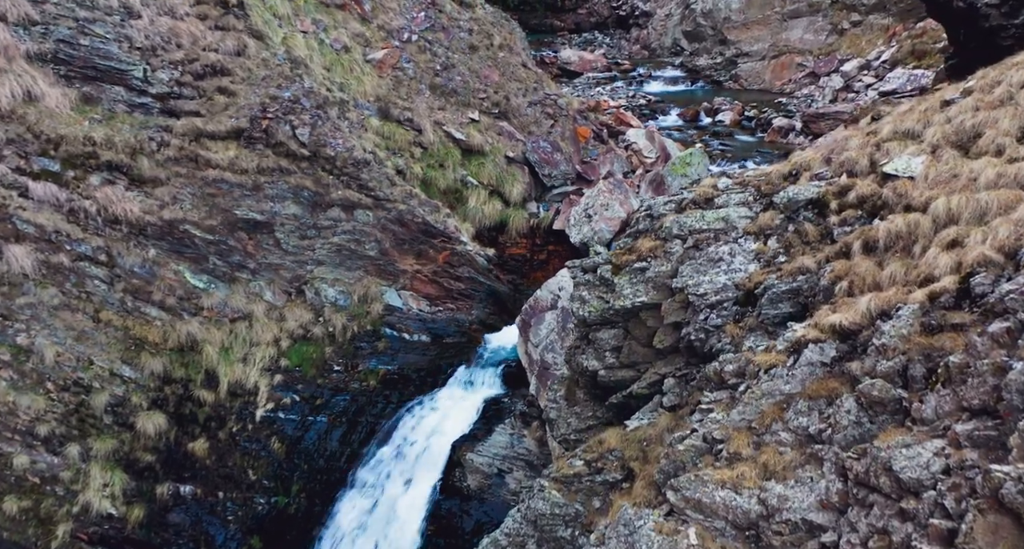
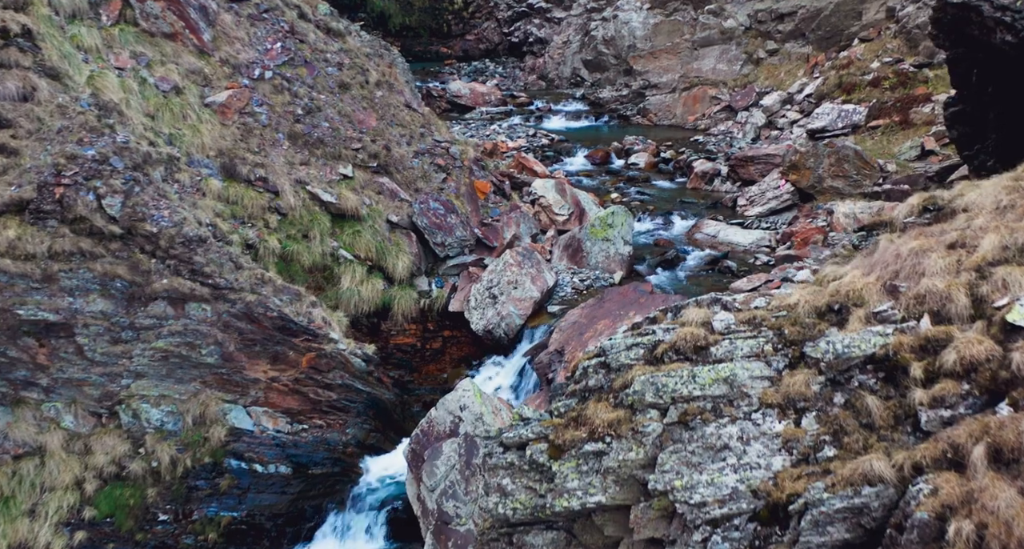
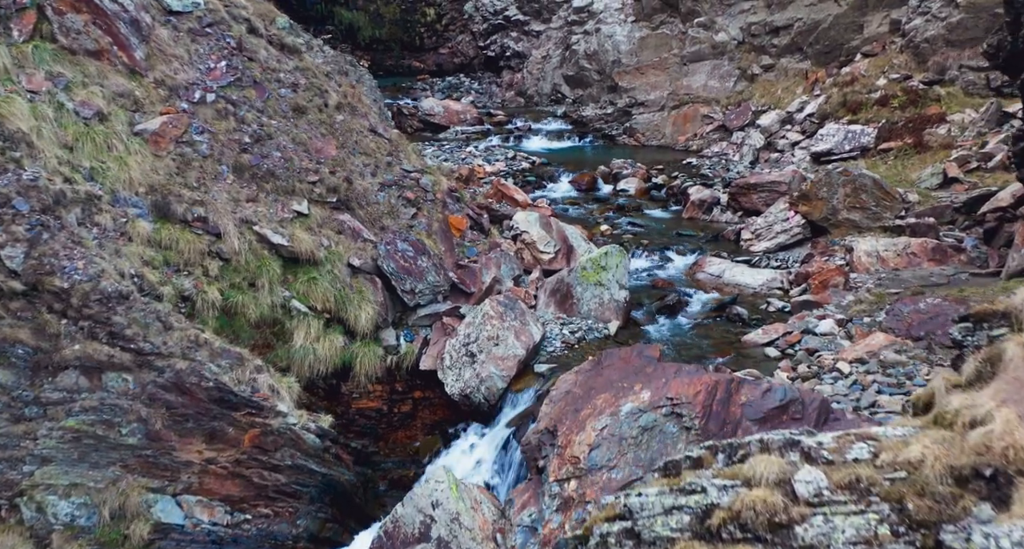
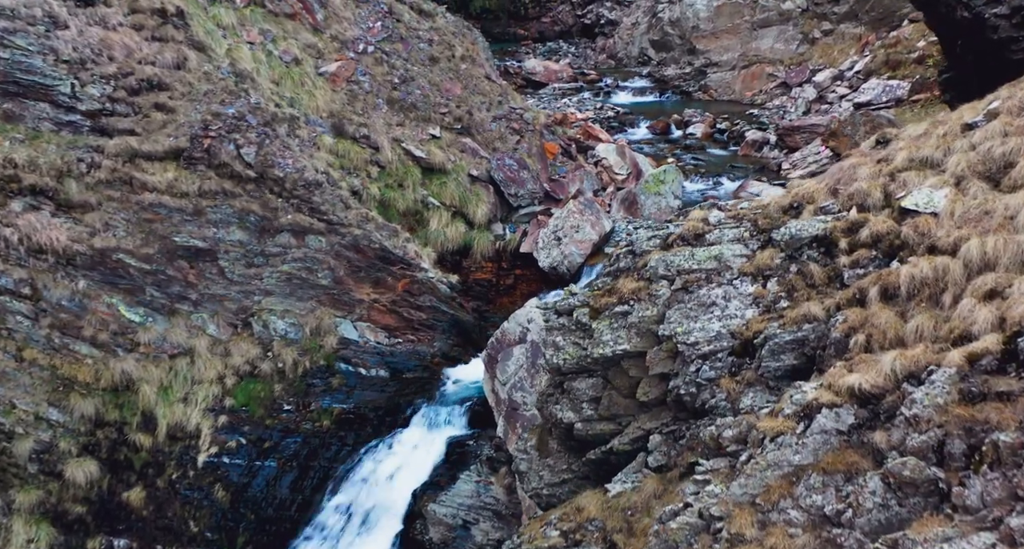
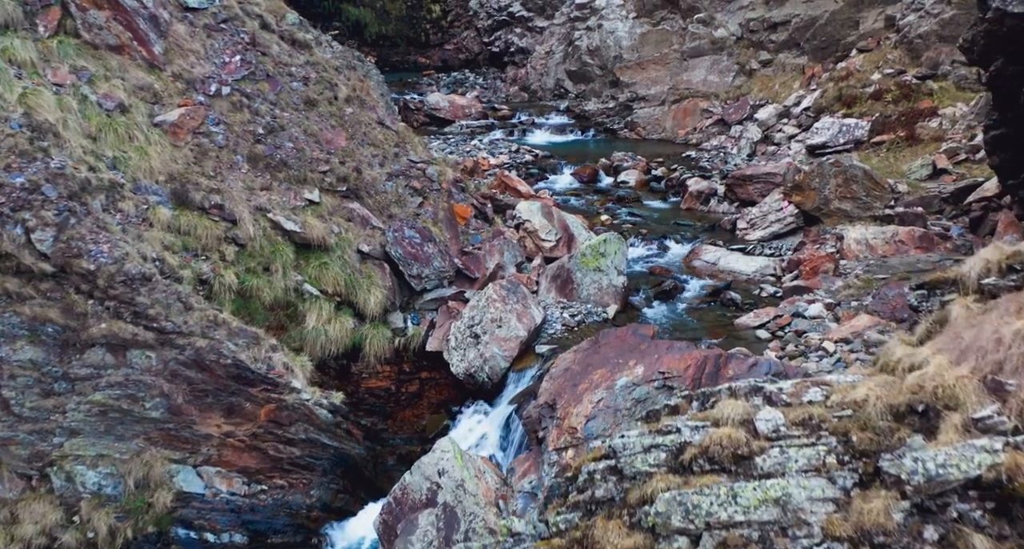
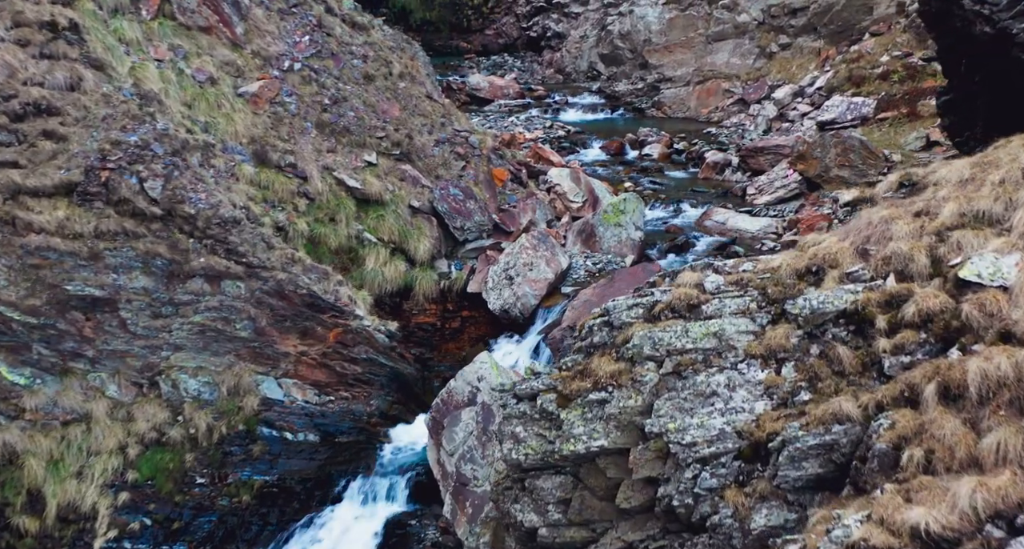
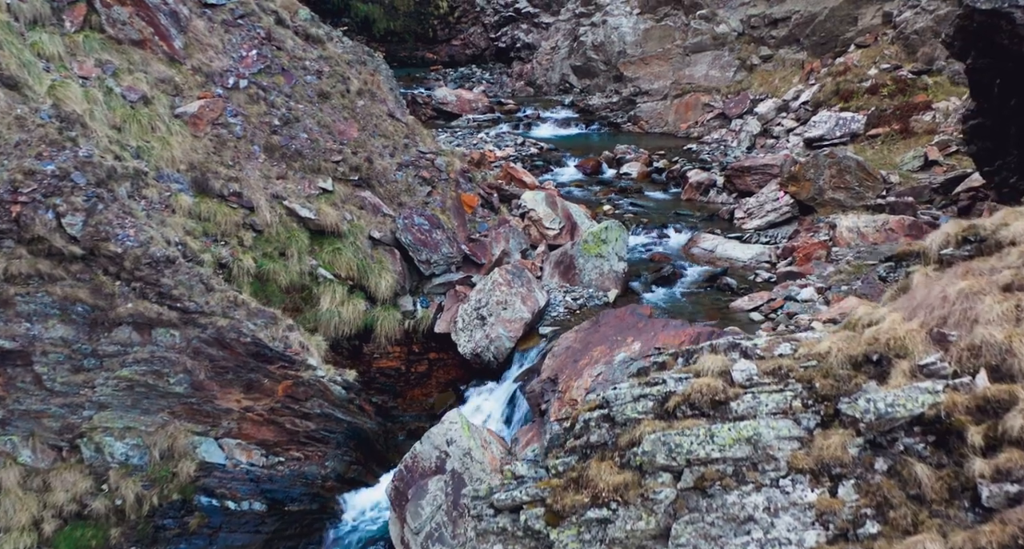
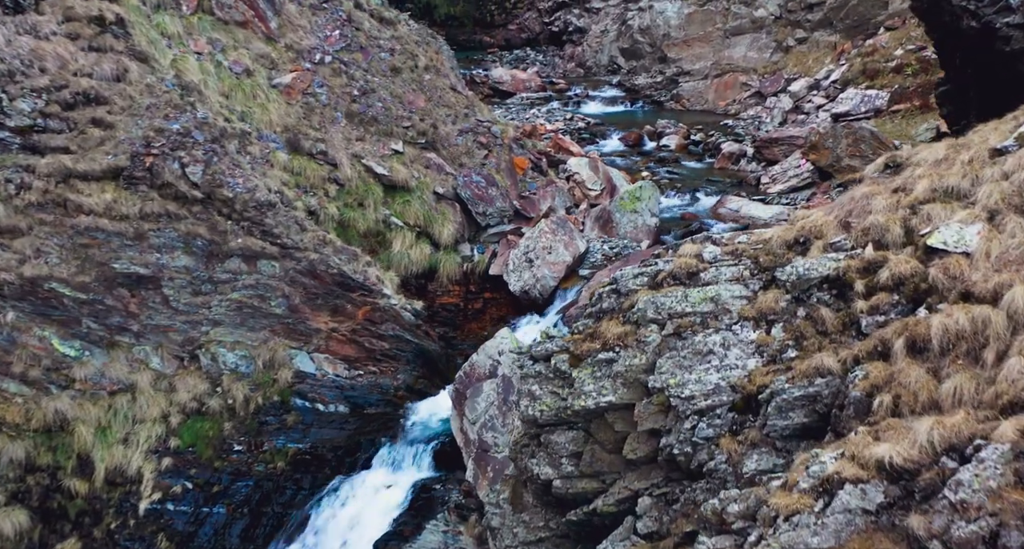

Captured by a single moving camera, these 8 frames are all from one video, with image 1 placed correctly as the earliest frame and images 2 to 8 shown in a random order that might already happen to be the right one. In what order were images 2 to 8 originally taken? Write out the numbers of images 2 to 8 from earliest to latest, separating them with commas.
4, 8, 6, 2, 7, 5, 3
